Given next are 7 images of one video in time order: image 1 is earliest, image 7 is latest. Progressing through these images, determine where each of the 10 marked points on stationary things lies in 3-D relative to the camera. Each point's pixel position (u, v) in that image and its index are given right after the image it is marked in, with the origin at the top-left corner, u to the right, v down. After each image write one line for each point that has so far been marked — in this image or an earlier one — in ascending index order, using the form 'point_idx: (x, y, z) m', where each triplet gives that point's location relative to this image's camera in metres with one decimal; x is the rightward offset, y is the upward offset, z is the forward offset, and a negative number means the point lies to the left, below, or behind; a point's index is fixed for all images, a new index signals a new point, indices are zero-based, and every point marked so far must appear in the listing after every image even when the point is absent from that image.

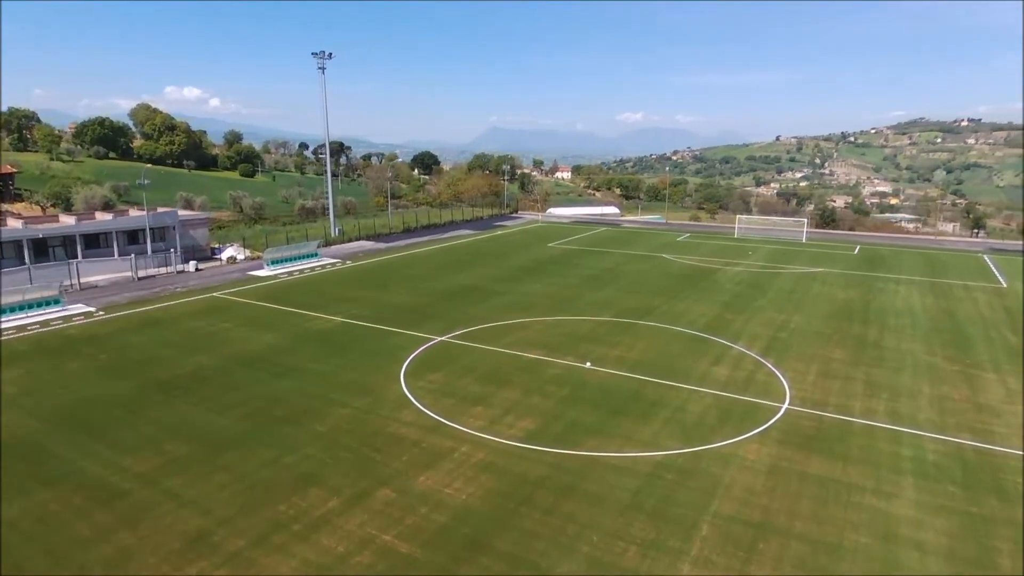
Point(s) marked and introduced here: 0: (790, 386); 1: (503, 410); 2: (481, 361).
0: (+7.8, -2.8, +17.8) m
1: (-0.2, -3.1, +16.0) m
2: (-1.0, -2.3, +19.6) m
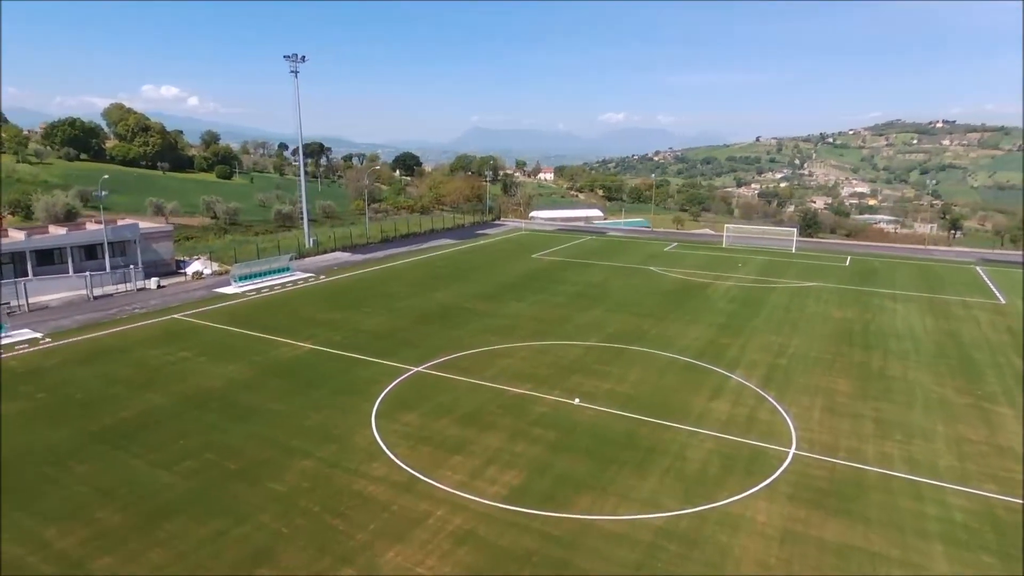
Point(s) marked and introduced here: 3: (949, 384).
0: (+7.3, -3.6, +16.4) m
1: (-0.6, -3.9, +14.5) m
2: (-1.5, -3.1, +18.0) m
3: (+13.3, -2.9, +19.2) m
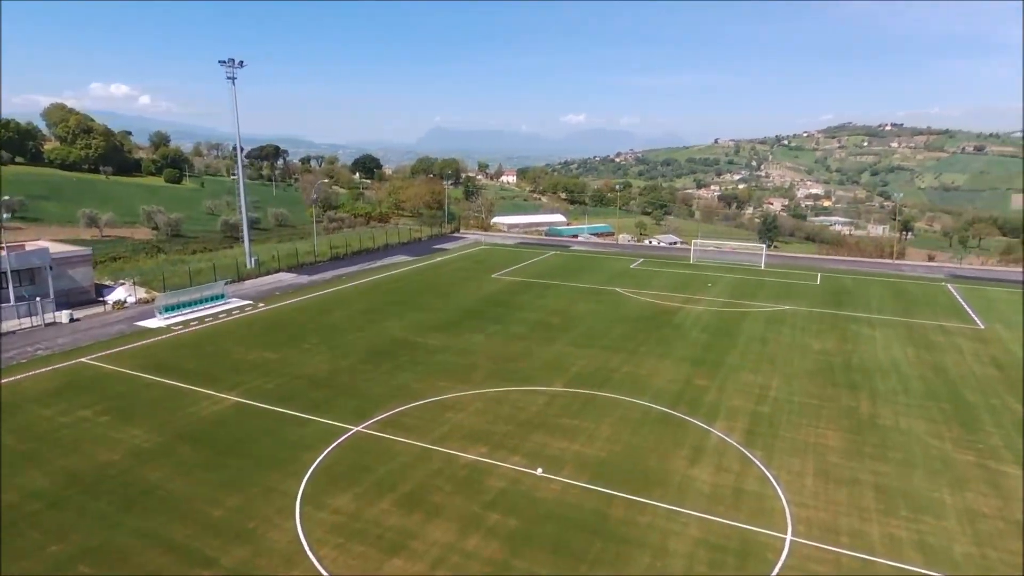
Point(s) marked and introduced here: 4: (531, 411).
0: (+6.3, -4.8, +14.4) m
1: (-1.6, -5.2, +12.0) m
2: (-2.6, -4.4, +15.5) m
3: (+12.0, -4.1, +17.5) m
4: (+0.6, -3.6, +18.8) m
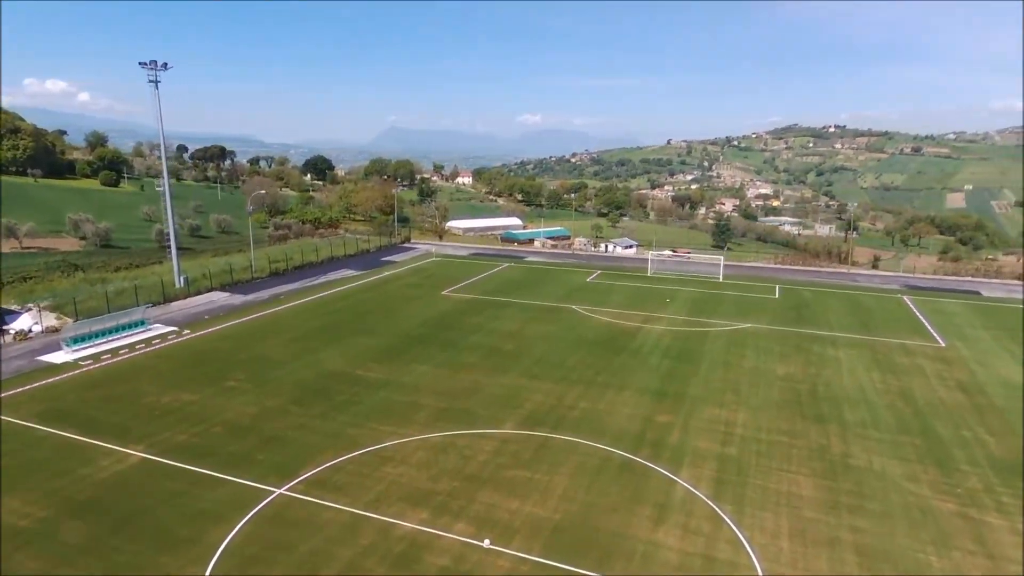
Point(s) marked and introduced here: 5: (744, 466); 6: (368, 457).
0: (+5.1, -5.7, +12.9) m
1: (-2.5, -6.2, +10.0) m
2: (-3.8, -5.4, +13.4) m
3: (+10.6, -4.9, +16.4) m
4: (-0.9, -4.6, +17.0) m
5: (+6.2, -4.7, +16.9) m
6: (-3.9, -4.6, +17.3) m
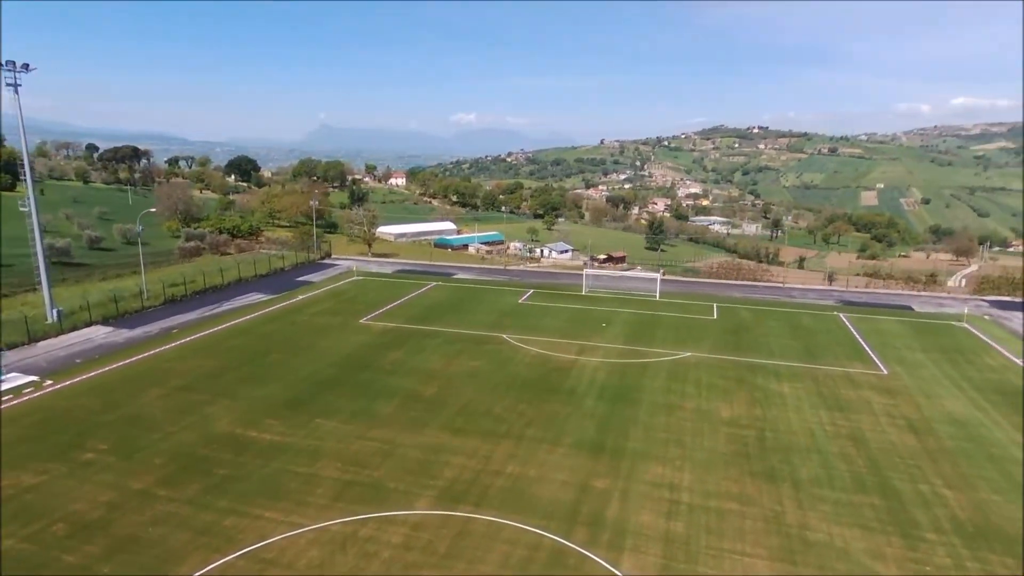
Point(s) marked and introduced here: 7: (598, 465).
0: (+3.5, -7.0, +10.6) m
1: (-3.8, -7.7, +7.0) m
2: (-5.4, -6.9, +10.2) m
3: (+8.7, -6.1, +14.6) m
4: (-2.8, -6.0, +14.1) m
5: (+4.2, -6.0, +14.7) m
6: (-5.8, -6.0, +14.1) m
7: (+2.5, -5.1, +18.5) m
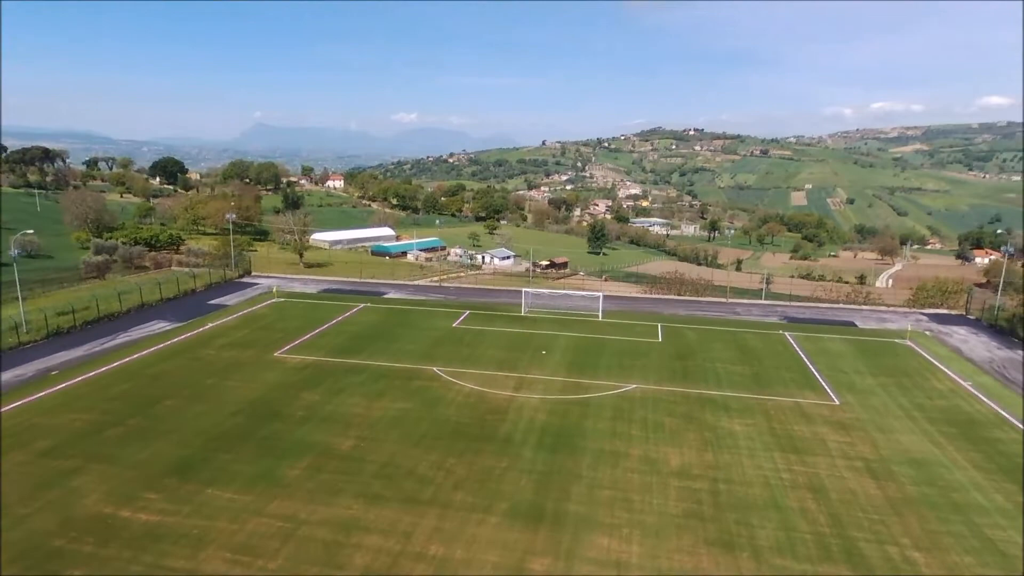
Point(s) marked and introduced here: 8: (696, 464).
0: (+2.4, -8.1, +8.3) m
1: (-4.6, -8.9, +4.1) m
2: (-6.6, -8.2, +7.2) m
3: (+7.1, -7.2, +12.8) m
4: (-4.3, -7.3, +11.2) m
5: (+2.6, -7.2, +12.5) m
6: (-7.3, -7.4, +11.0) m
7: (+0.6, -6.3, +16.1) m
8: (+5.7, -5.5, +19.9) m
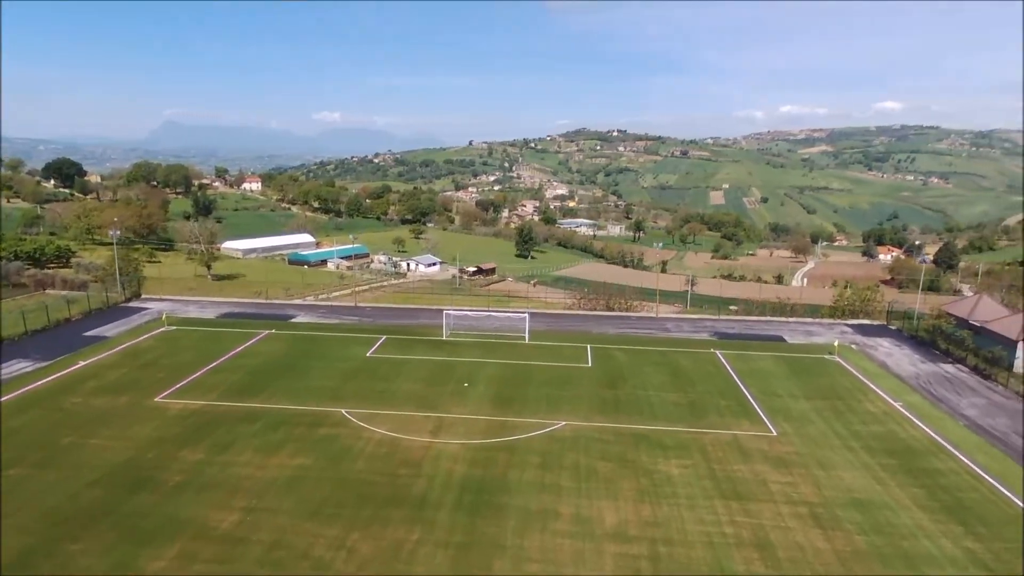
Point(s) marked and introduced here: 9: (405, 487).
0: (+1.3, -9.3, +6.0) m
1: (-5.1, -10.2, +1.0) m
2: (-7.4, -9.5, +3.9) m
3: (+5.5, -8.2, +11.0) m
4: (-5.6, -8.6, +8.2) m
5: (+1.1, -8.3, +10.2) m
6: (-8.6, -8.7, +7.6) m
7: (-1.3, -7.5, +13.6) m
8: (+3.4, -6.6, +17.9) m
9: (-3.3, -6.1, +19.5) m
